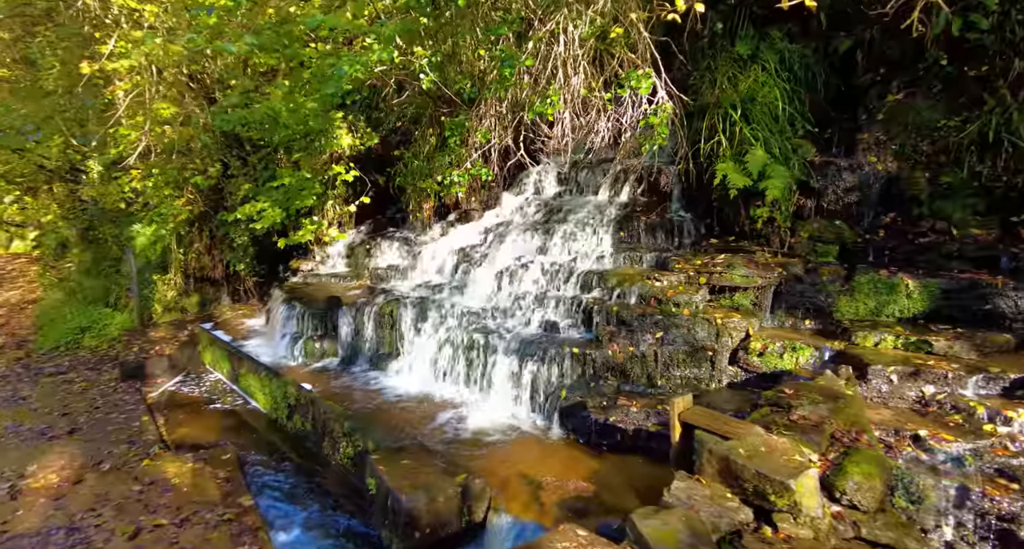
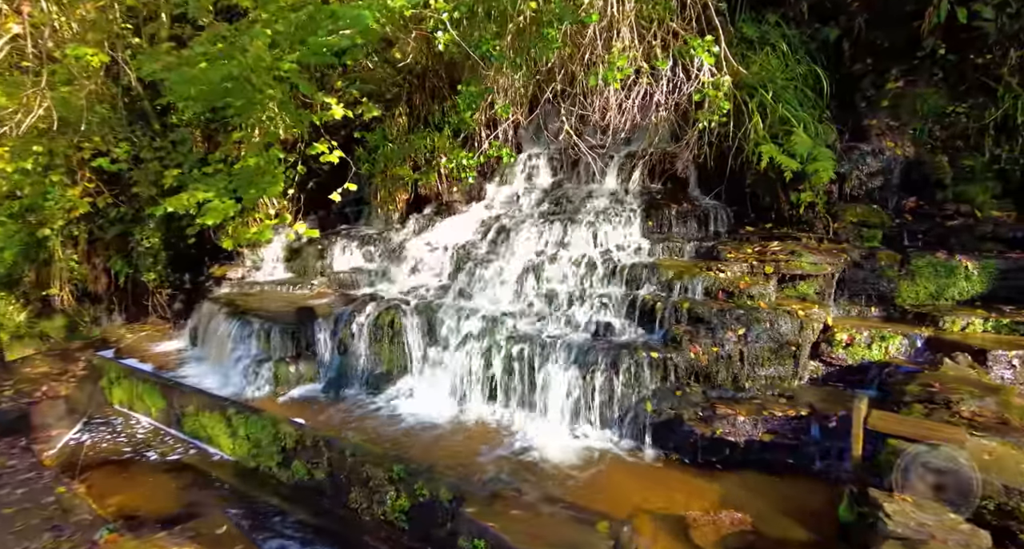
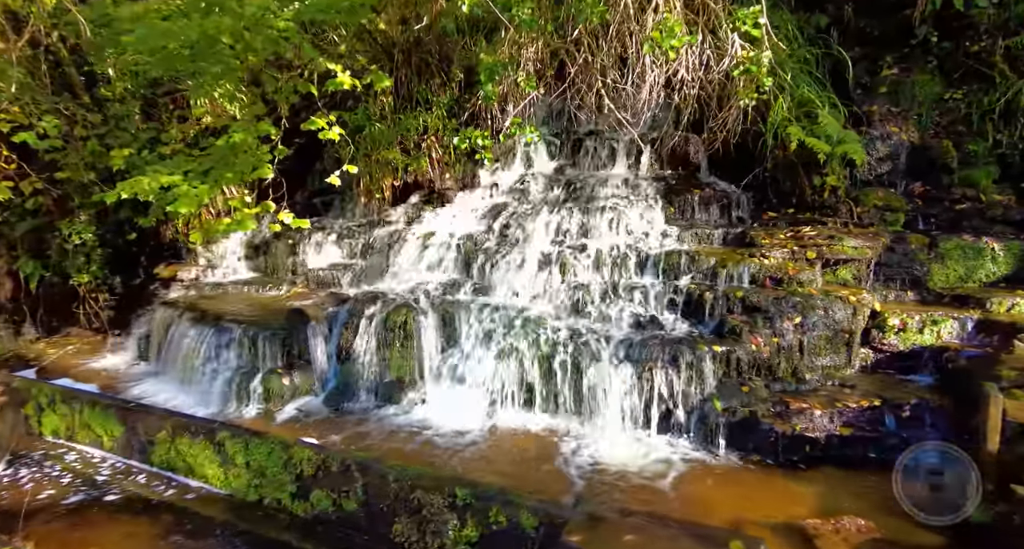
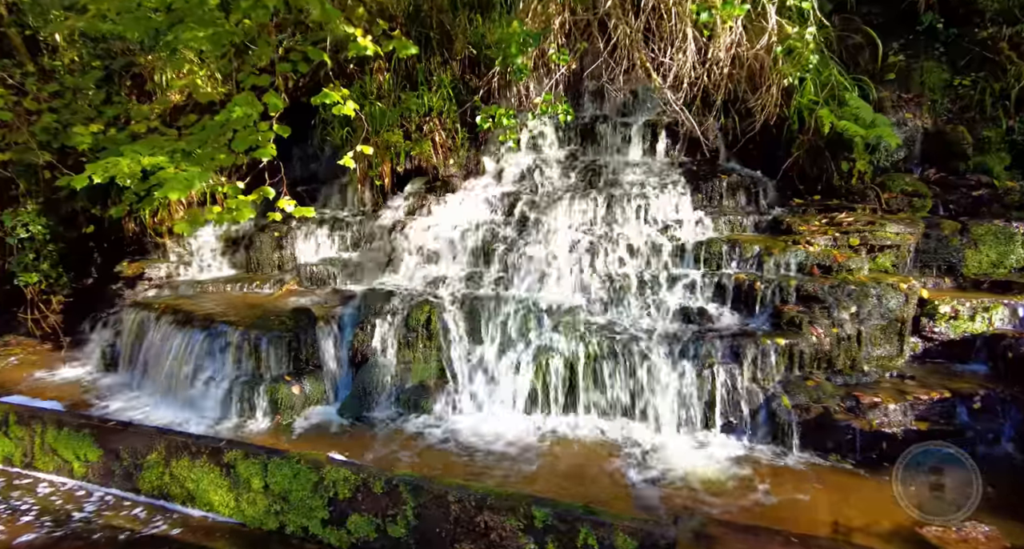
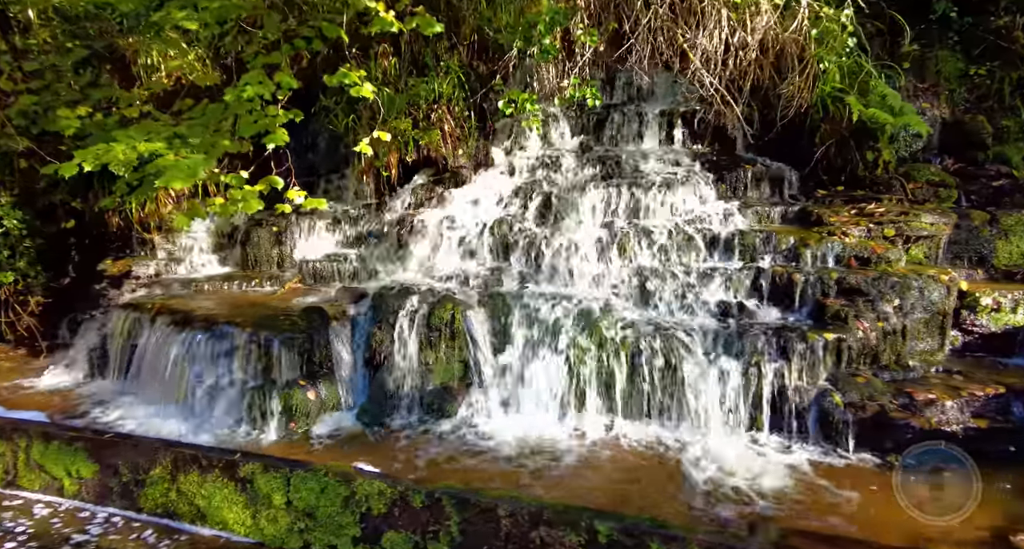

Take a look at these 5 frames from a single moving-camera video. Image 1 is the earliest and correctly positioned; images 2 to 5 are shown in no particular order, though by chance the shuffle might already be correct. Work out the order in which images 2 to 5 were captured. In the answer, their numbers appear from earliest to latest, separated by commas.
2, 3, 4, 5
